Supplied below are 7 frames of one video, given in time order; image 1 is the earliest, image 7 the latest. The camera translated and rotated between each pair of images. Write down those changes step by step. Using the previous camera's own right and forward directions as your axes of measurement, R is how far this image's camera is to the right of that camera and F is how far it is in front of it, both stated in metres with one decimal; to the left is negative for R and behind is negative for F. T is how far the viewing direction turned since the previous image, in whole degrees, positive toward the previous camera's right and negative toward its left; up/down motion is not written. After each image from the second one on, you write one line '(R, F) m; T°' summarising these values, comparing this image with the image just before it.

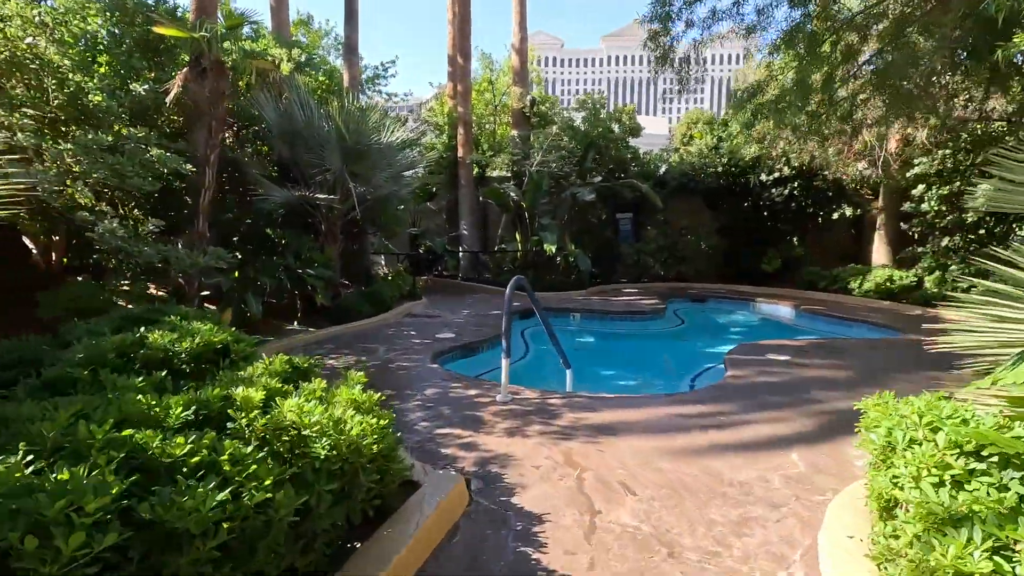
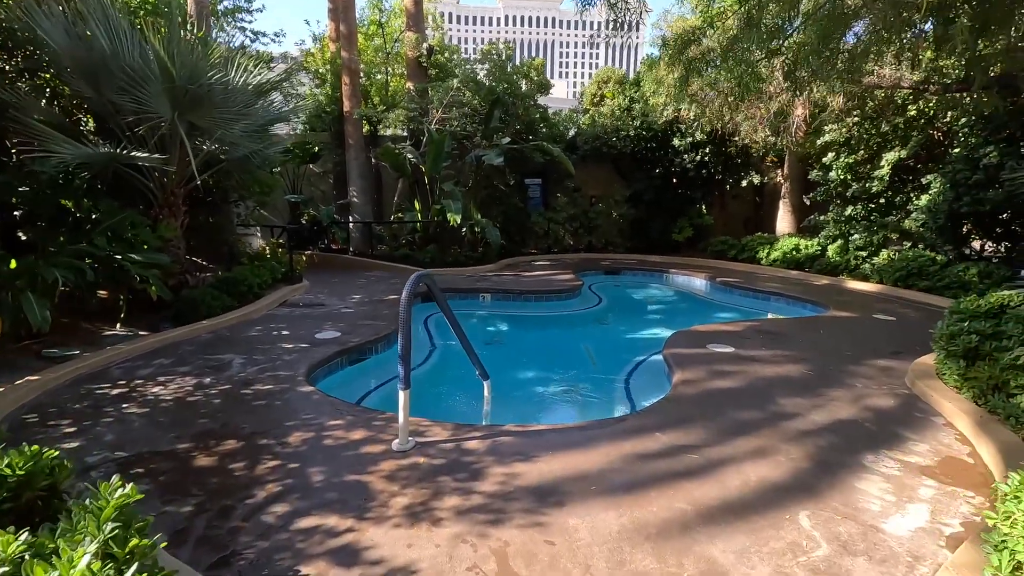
(0.0, +1.2) m; +10°
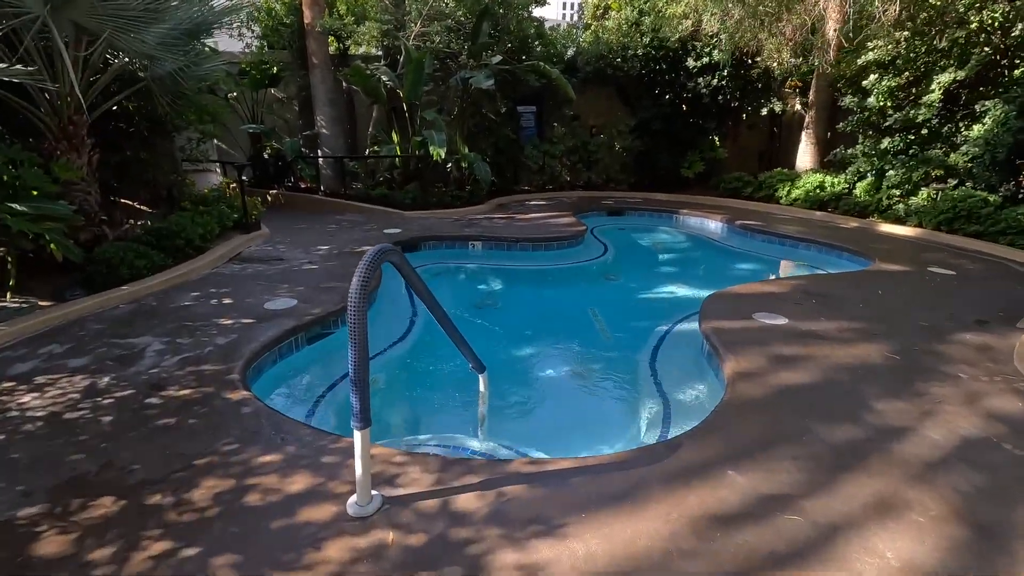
(-0.1, +1.1) m; +1°
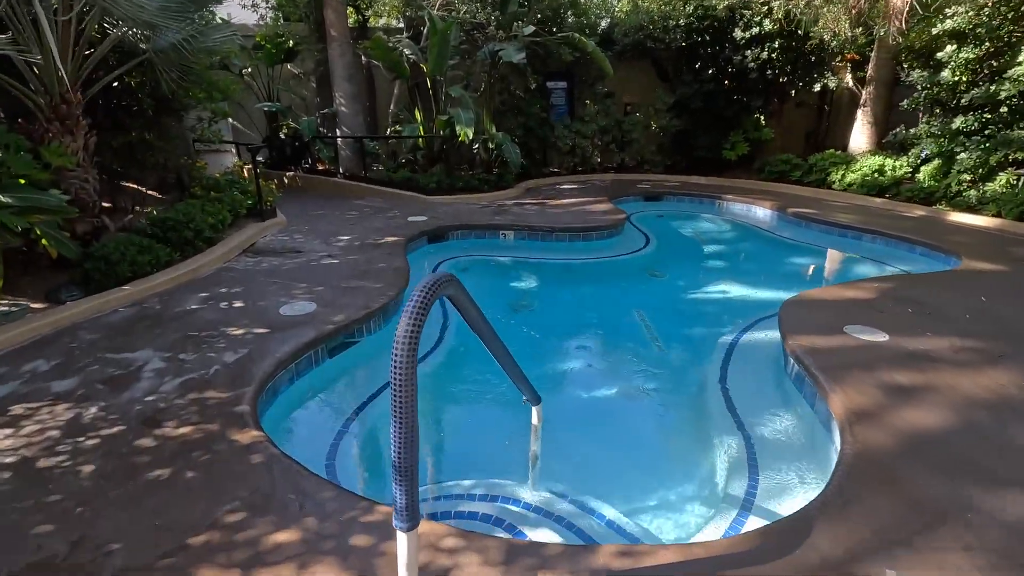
(-0.2, +0.6) m; -2°
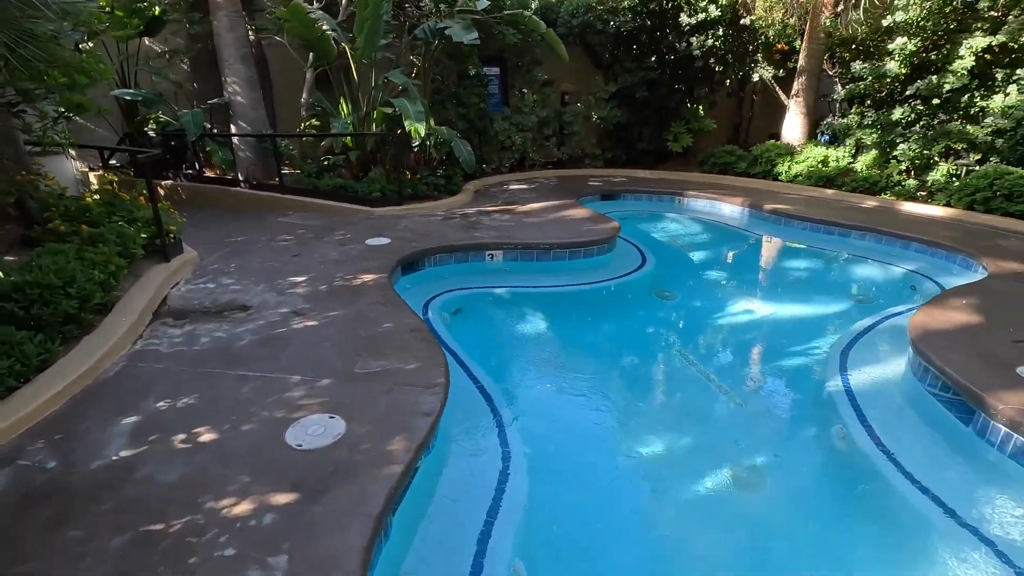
(-1.2, +1.3) m; +13°
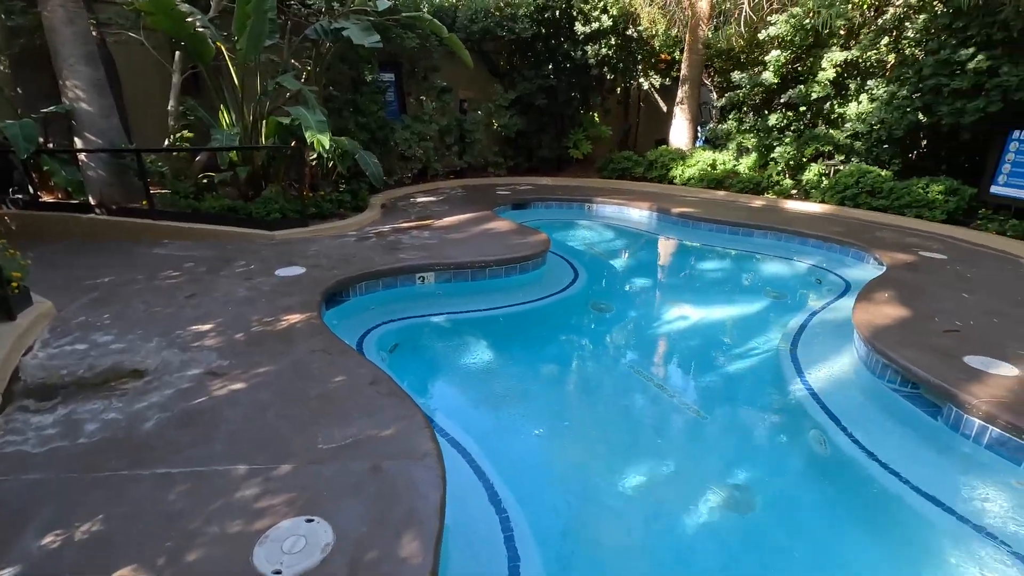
(-0.5, +0.4) m; +12°
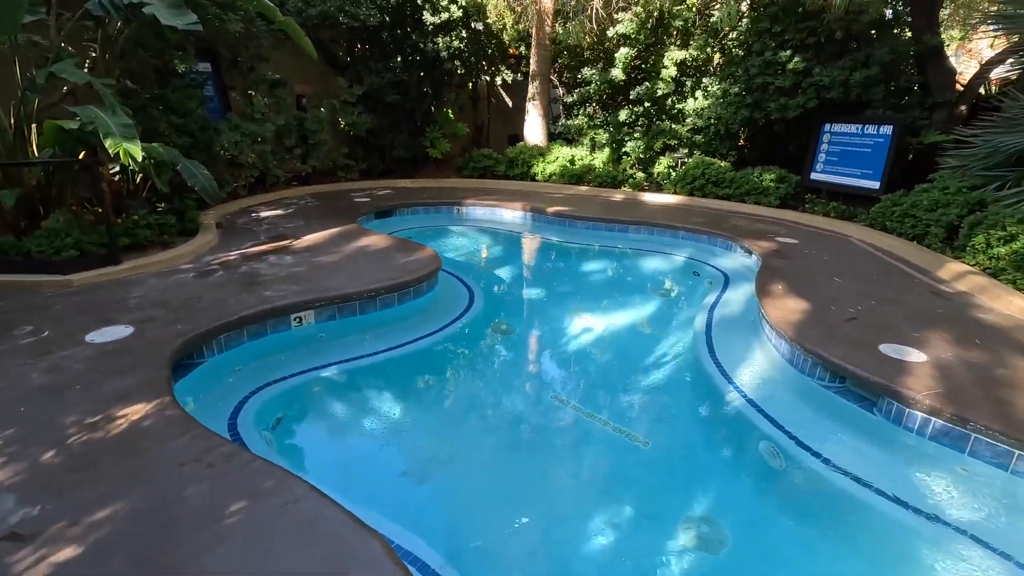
(-0.4, +0.7) m; +17°
